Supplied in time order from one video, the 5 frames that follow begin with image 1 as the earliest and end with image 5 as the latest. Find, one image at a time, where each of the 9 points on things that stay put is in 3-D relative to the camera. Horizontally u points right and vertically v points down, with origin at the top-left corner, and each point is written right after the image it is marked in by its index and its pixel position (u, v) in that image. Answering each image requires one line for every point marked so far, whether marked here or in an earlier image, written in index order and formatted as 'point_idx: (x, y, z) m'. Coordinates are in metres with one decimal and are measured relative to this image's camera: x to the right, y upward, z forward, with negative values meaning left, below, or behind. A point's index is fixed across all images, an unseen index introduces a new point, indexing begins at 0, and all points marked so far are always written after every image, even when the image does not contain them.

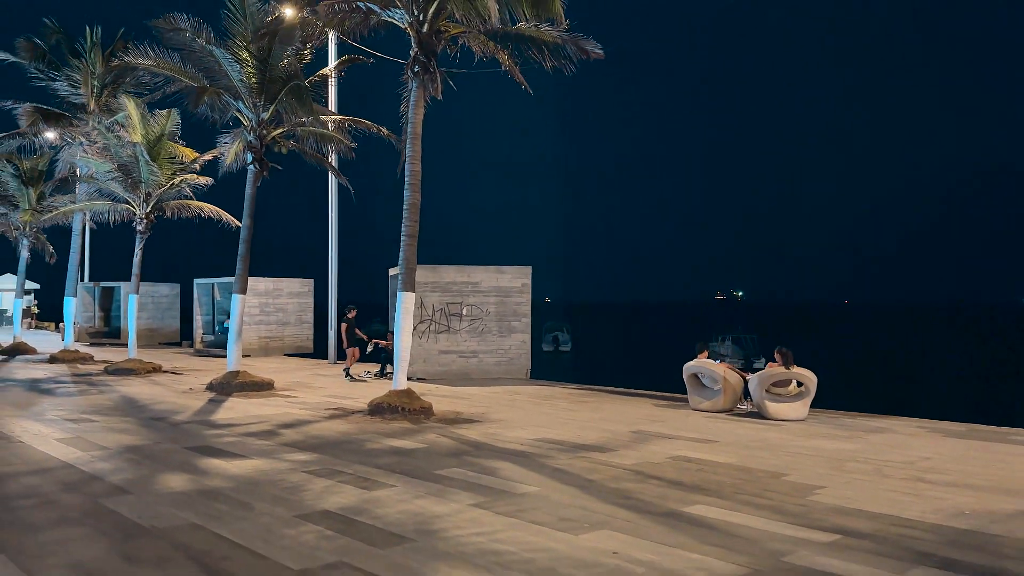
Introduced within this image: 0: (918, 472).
0: (+5.0, -2.2, +9.5) m
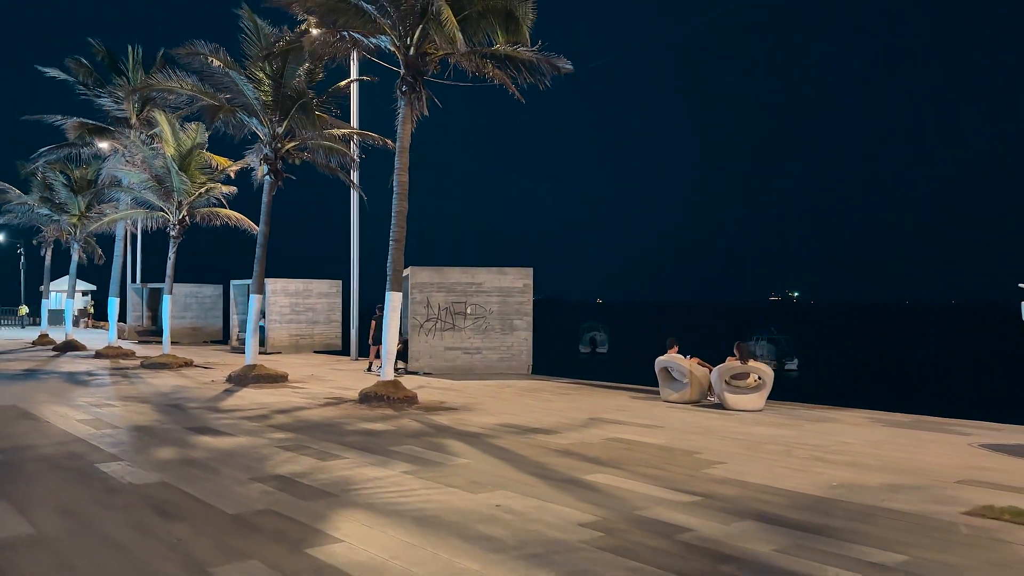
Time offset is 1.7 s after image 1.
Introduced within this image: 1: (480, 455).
0: (+4.2, -2.2, +10.4) m
1: (-0.4, -2.2, +10.0) m
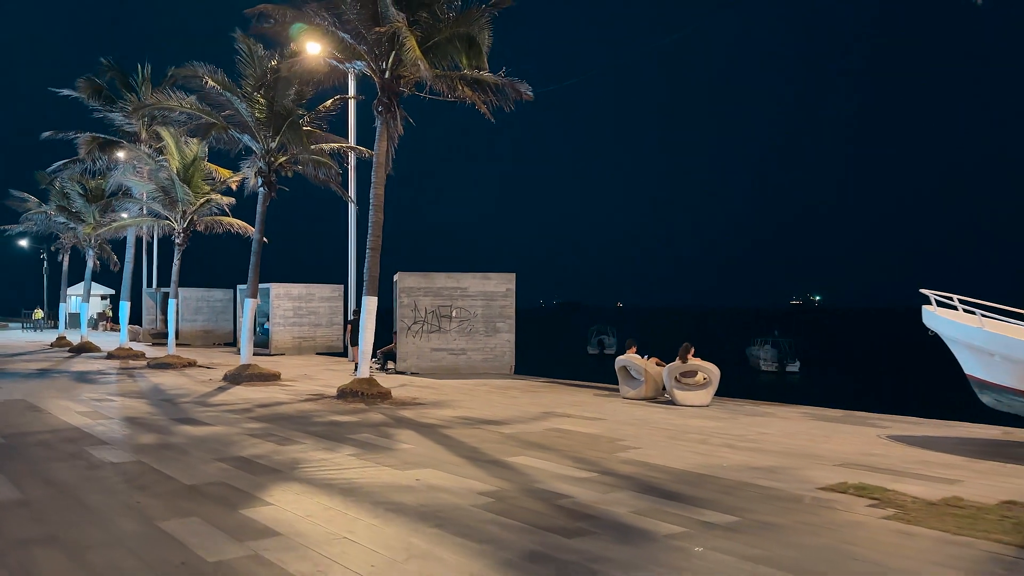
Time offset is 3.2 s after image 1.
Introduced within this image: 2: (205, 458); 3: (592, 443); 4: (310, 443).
0: (+3.4, -2.3, +11.5) m
1: (-1.3, -2.2, +11.3) m
2: (-4.0, -2.2, +9.9) m
3: (+1.2, -2.3, +11.2) m
4: (-2.9, -2.2, +11.0) m
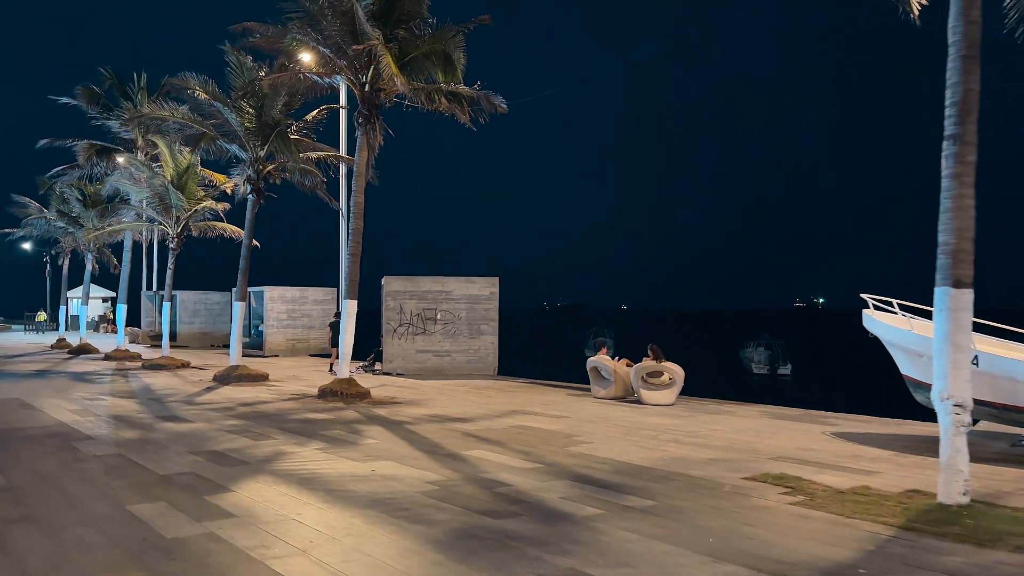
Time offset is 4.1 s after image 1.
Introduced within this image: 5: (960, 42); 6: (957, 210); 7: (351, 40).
0: (+2.8, -2.4, +12.2) m
1: (-1.9, -2.3, +12.0) m
2: (-4.6, -2.3, +10.6) m
3: (+0.6, -2.3, +11.9) m
4: (-3.5, -2.3, +11.8) m
5: (+4.4, +2.4, +7.6) m
6: (+4.3, +0.8, +7.5) m
7: (-3.5, +5.4, +16.8) m
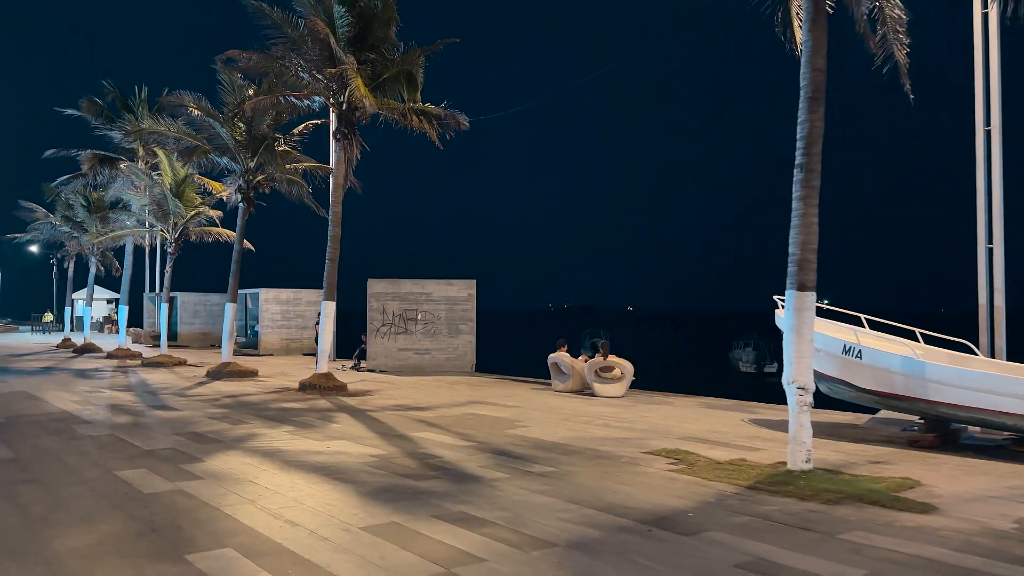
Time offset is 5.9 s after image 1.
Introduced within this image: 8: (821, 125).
0: (+1.9, -2.4, +13.8) m
1: (-2.8, -2.4, +13.5) m
2: (-5.5, -2.3, +12.2) m
3: (-0.3, -2.4, +13.5) m
4: (-4.4, -2.3, +13.3) m
5: (+3.5, +2.4, +9.1) m
6: (+3.4, +0.7, +9.0) m
7: (-4.4, +5.3, +18.3) m
8: (+3.7, +1.9, +9.1) m
